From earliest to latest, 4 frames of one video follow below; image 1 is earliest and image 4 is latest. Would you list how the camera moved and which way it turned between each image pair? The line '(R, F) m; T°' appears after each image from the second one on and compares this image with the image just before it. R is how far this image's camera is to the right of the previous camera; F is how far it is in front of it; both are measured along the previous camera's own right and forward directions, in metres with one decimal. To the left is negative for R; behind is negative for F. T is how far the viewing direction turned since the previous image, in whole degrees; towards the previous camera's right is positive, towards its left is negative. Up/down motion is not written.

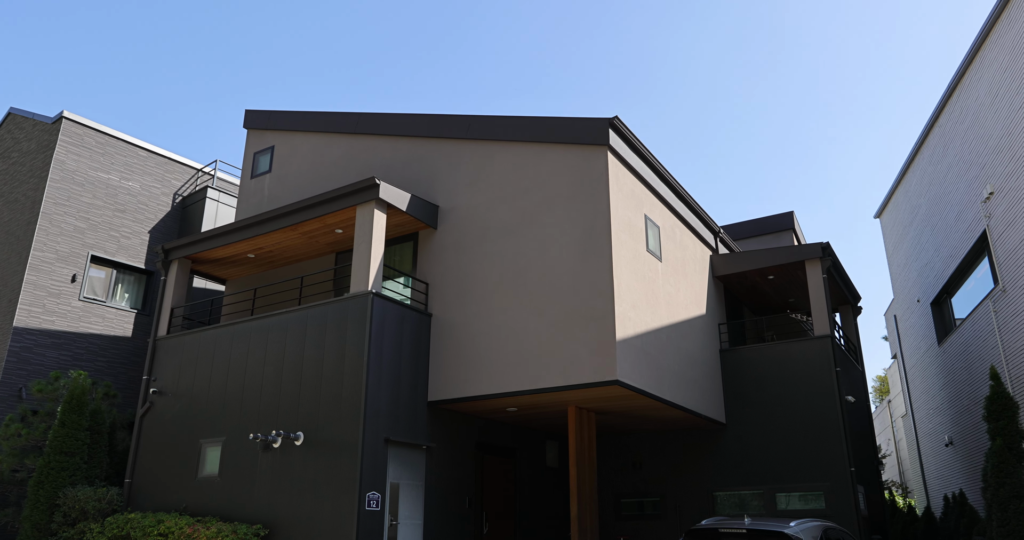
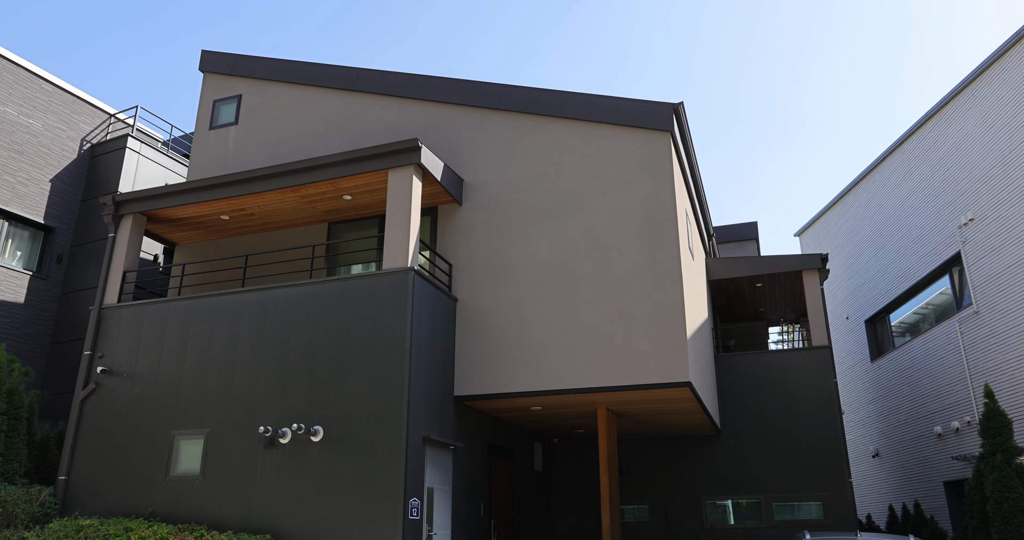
(-2.2, +1.1) m; +11°
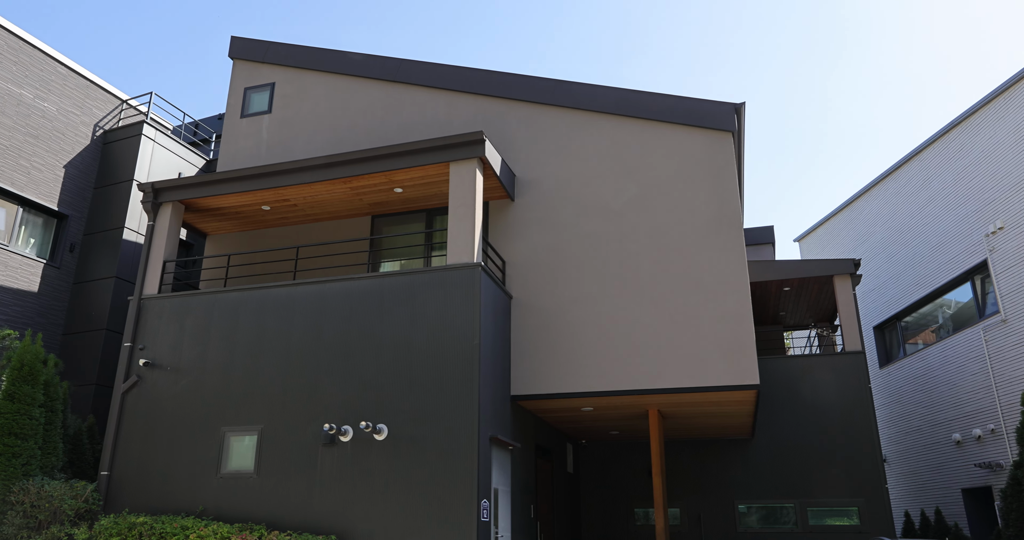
(-1.0, +0.2) m; +2°
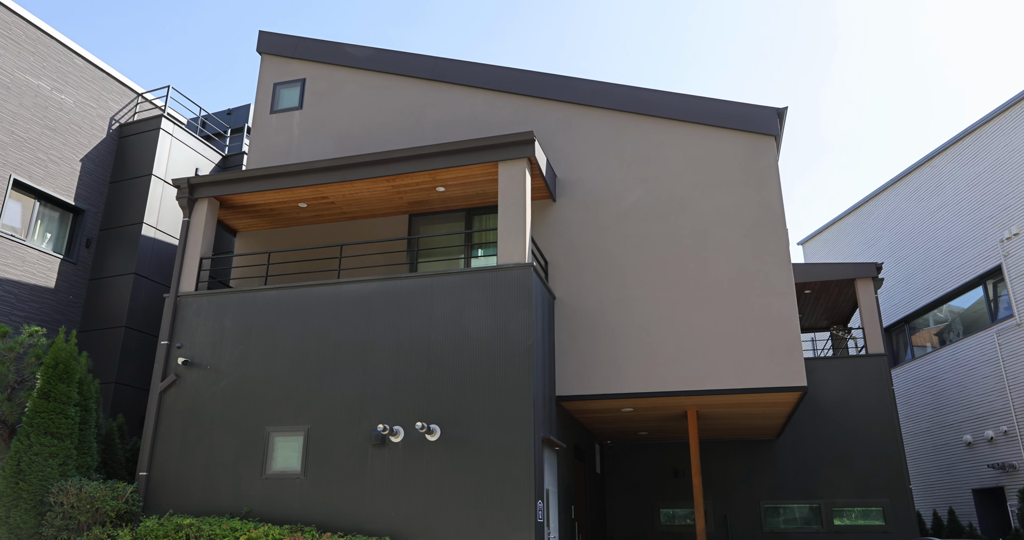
(-0.8, 0.0) m; +1°
